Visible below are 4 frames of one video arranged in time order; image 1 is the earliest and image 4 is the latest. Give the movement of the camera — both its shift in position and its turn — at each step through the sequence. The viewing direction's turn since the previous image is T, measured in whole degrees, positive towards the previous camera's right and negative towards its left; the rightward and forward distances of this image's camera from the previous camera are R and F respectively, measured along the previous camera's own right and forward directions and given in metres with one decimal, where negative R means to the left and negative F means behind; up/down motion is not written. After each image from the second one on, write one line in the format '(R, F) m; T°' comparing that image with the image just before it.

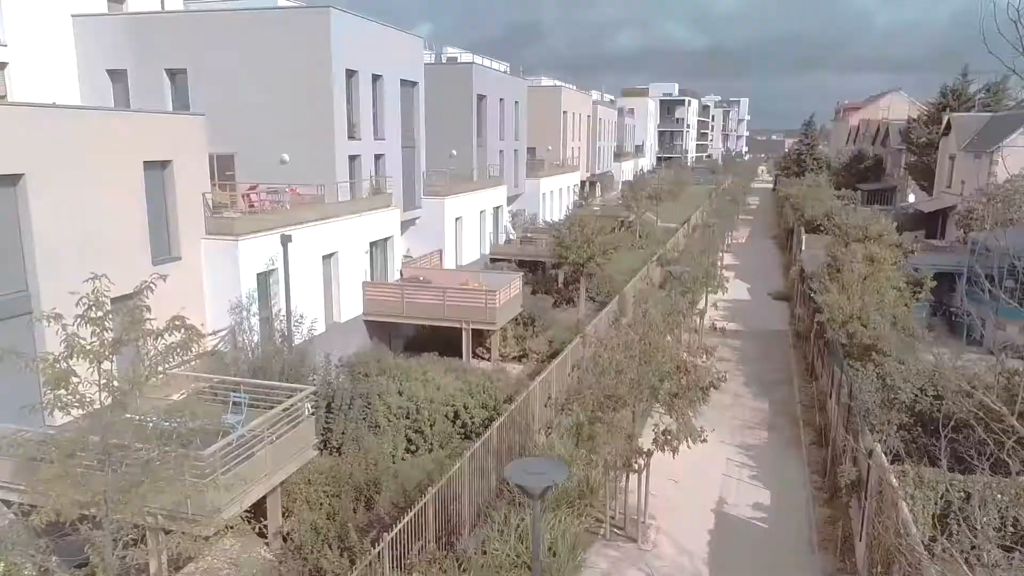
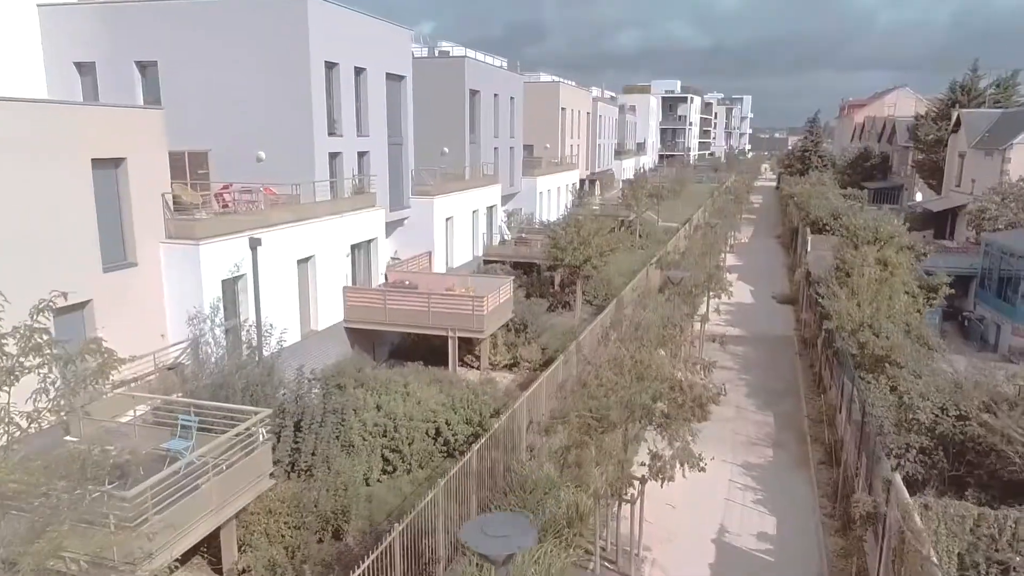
(+0.3, +1.0) m; 0°
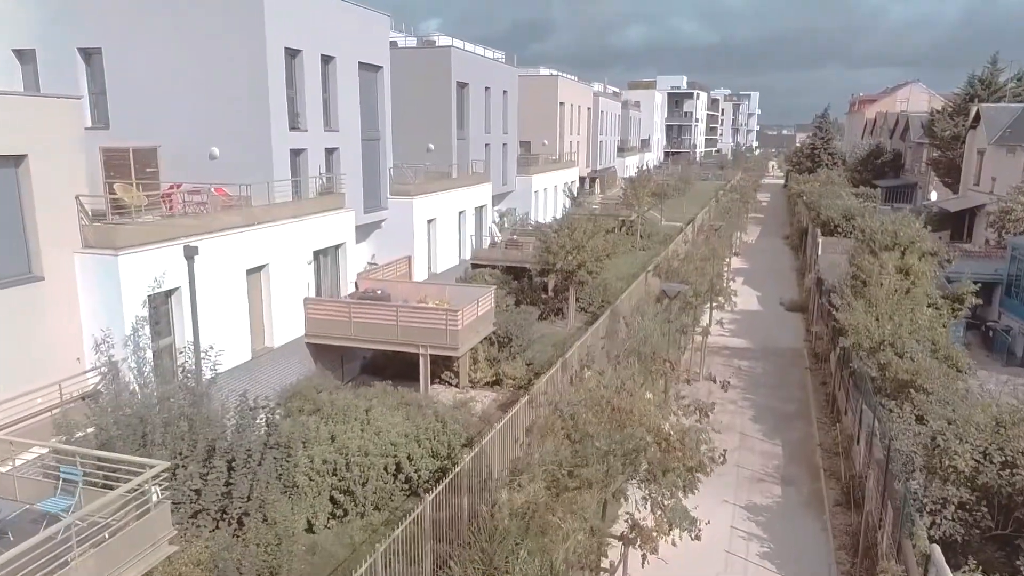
(+0.6, +1.7) m; 0°
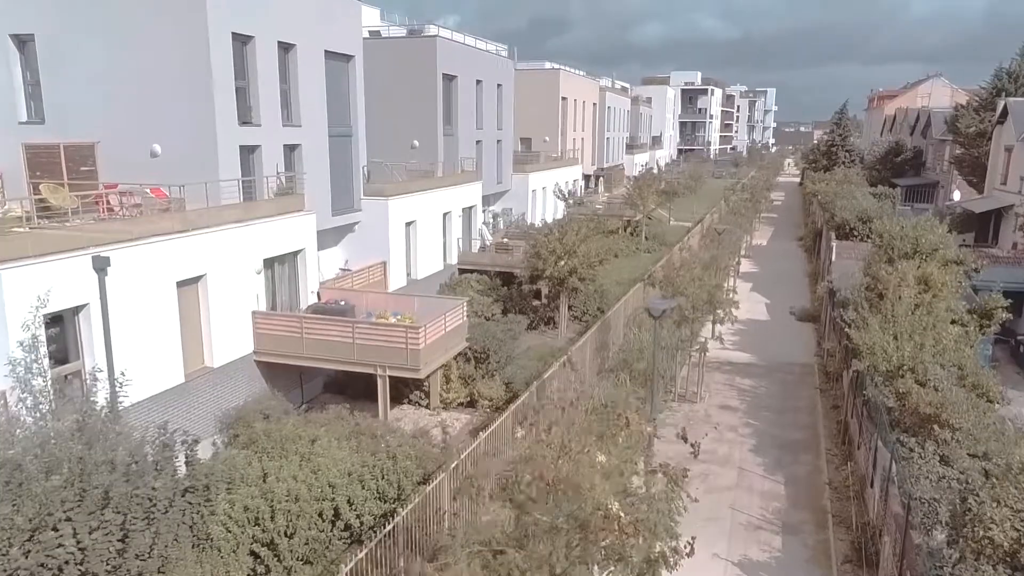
(+0.8, +1.7) m; -1°
